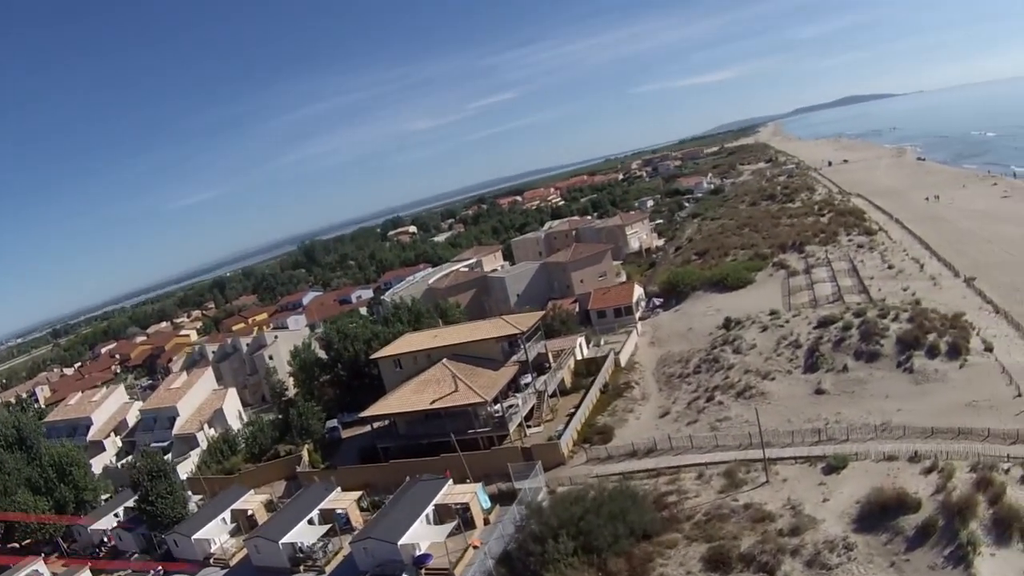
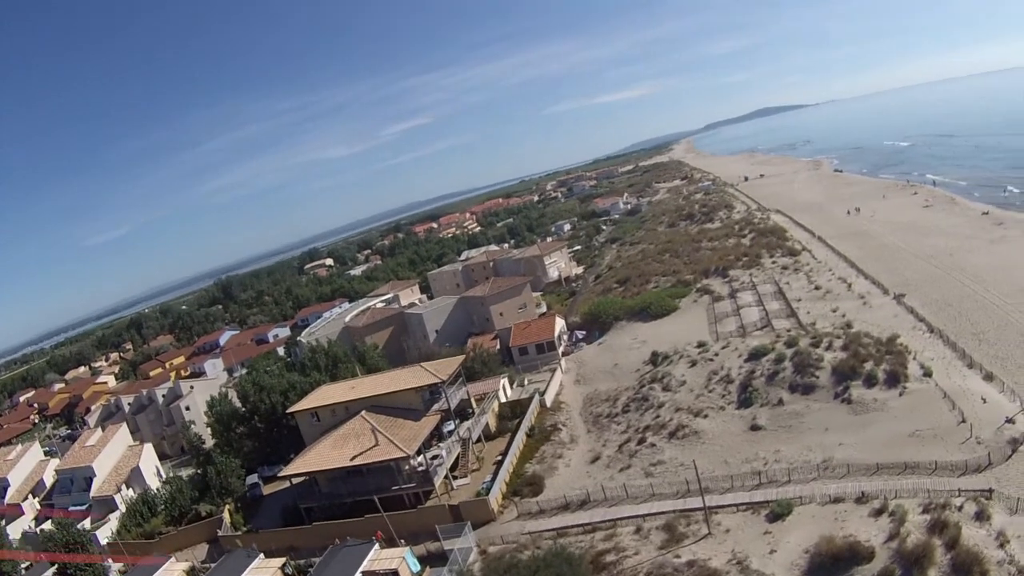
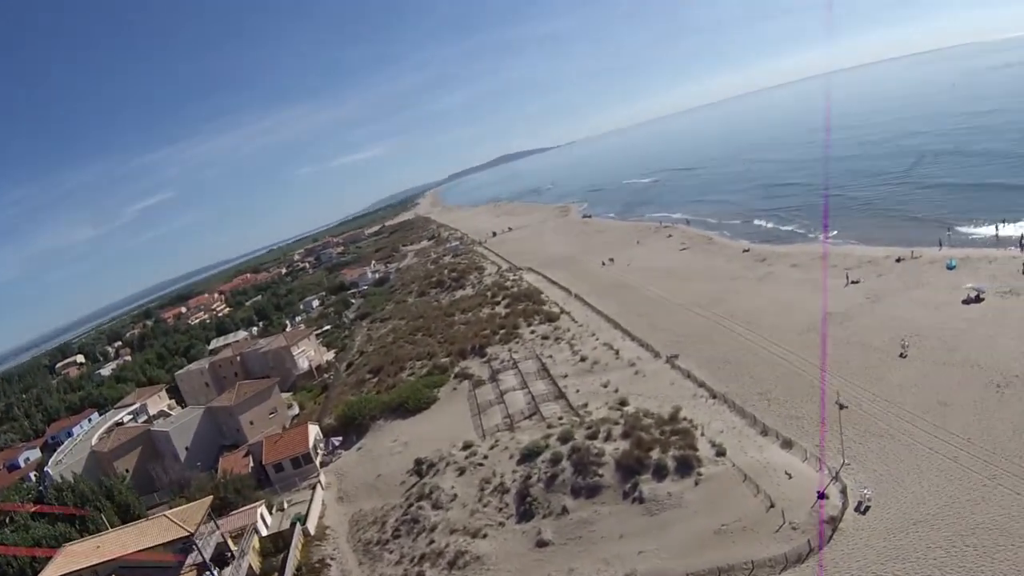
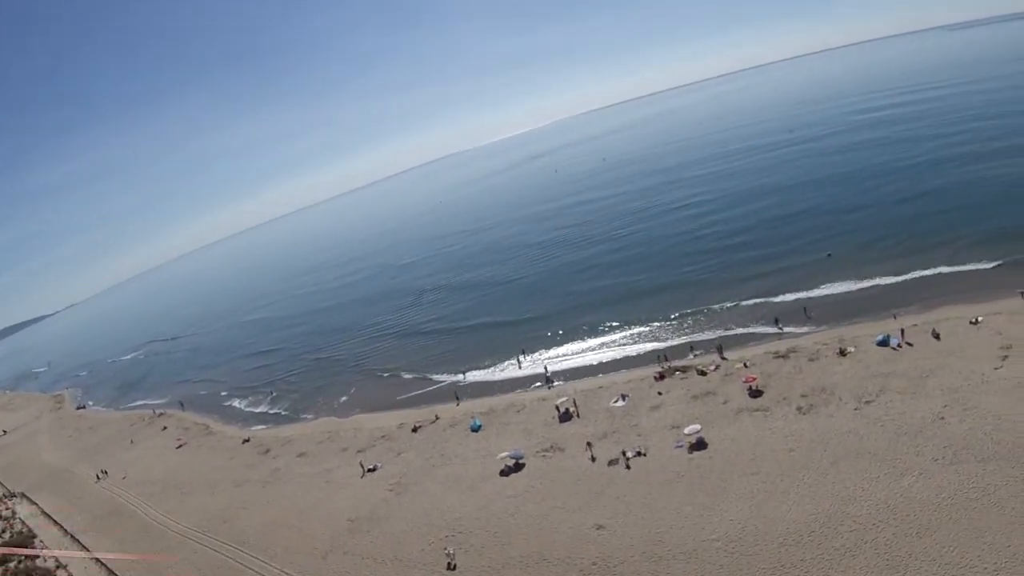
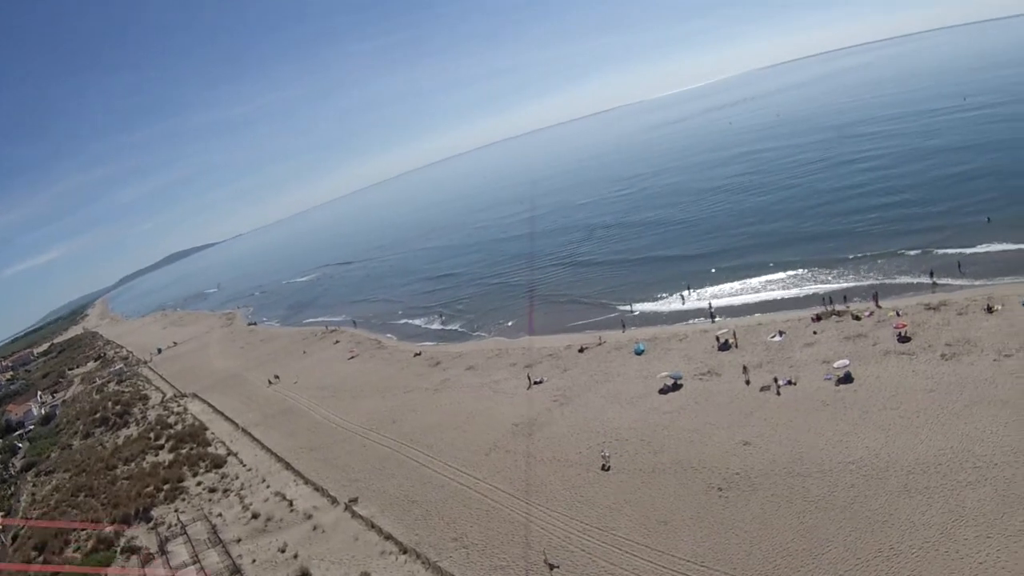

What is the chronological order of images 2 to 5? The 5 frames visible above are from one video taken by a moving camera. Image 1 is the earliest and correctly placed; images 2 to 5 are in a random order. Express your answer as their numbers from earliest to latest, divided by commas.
2, 3, 5, 4
